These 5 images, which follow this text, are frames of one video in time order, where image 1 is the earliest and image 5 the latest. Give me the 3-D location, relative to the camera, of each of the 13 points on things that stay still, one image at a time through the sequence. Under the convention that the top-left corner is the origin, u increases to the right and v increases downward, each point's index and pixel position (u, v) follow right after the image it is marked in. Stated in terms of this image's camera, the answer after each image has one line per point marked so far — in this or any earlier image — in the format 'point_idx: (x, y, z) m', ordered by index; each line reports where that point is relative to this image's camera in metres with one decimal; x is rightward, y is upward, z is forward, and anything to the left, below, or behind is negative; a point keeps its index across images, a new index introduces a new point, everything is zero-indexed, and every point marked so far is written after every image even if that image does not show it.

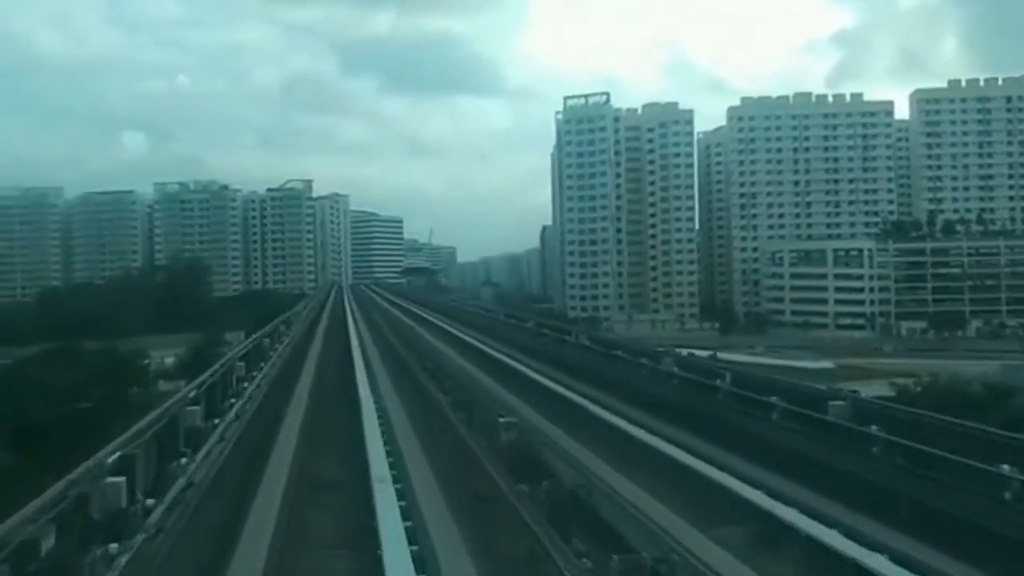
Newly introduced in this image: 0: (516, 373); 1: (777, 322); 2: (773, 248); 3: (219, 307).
0: (+0.1, -1.4, +17.3) m
1: (+3.6, -0.5, +14.4) m
2: (+4.1, +0.6, +16.4) m
3: (-5.1, -0.4, +18.3) m
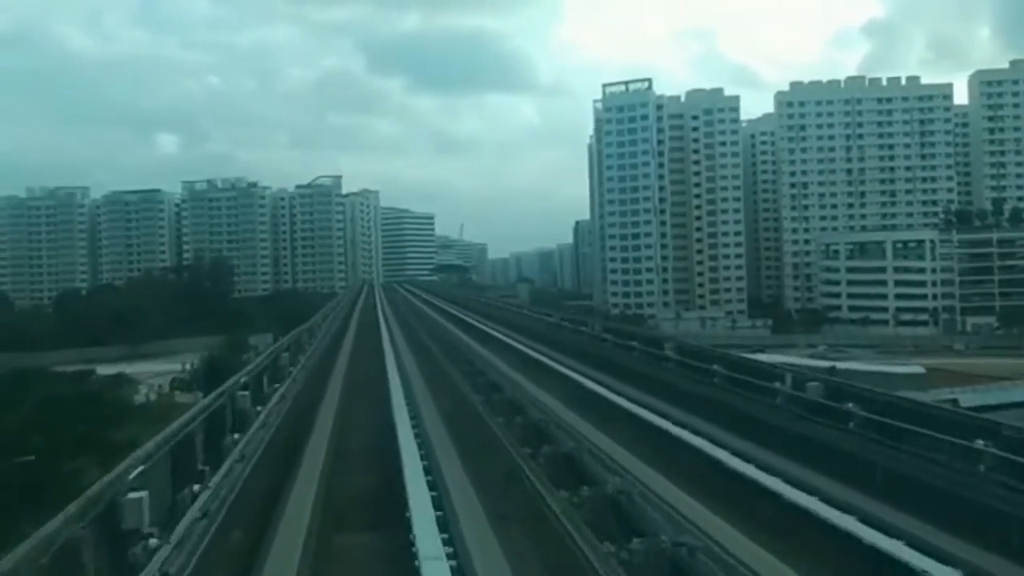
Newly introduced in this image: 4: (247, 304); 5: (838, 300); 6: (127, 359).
0: (+0.7, -1.4, +16.6) m
1: (+4.1, -0.4, +13.6) m
2: (+4.6, +0.7, +15.6) m
3: (-4.4, -0.4, +17.7) m
4: (-4.5, -0.3, +18.0) m
5: (+4.2, -0.1, +13.6) m
6: (-4.4, -0.8, +11.9) m
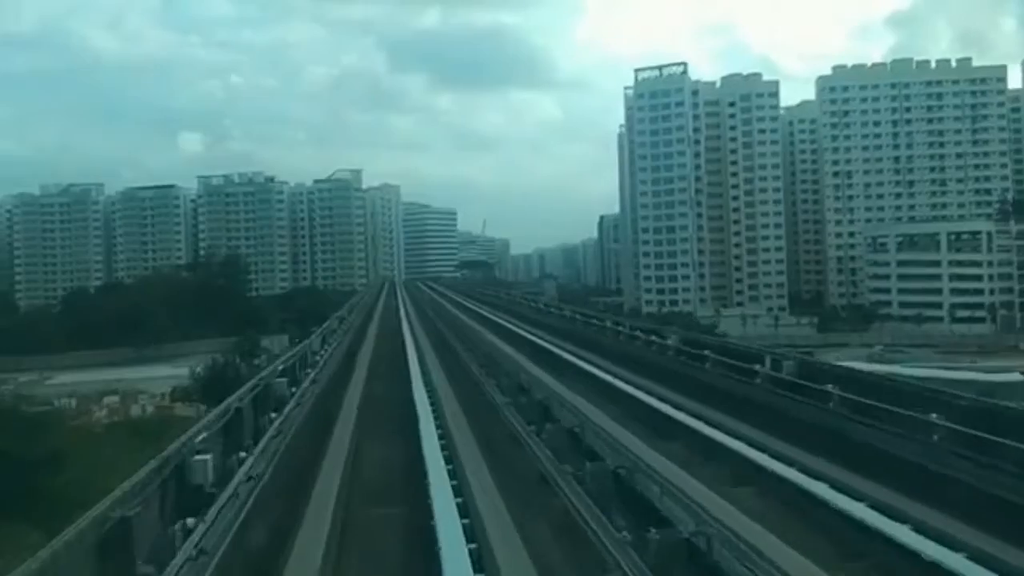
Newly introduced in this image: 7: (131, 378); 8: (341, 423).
0: (+1.1, -1.3, +15.8) m
1: (+4.5, -0.3, +12.8) m
2: (+5.0, +0.8, +14.8) m
3: (-4.0, -0.3, +17.1) m
4: (-4.1, -0.2, +17.4) m
5: (+4.5, -0.1, +12.8) m
6: (-4.0, -0.8, +11.3) m
7: (-3.1, -0.7, +8.7) m
8: (-2.1, -1.6, +12.7) m
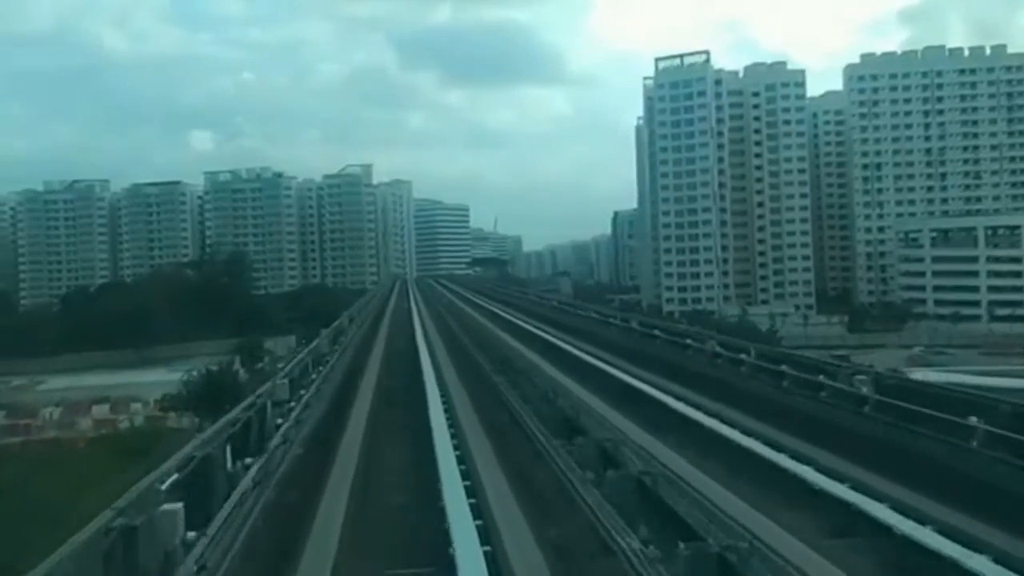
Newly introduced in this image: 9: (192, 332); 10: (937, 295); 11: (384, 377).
0: (+1.4, -1.3, +15.3) m
1: (+4.7, -0.3, +12.2) m
2: (+5.2, +0.8, +14.2) m
3: (-3.8, -0.3, +16.6) m
4: (-3.8, -0.2, +16.9) m
5: (+4.7, 0.0, +12.2) m
6: (-3.9, -0.8, +10.8) m
7: (-3.0, -0.7, +8.2) m
8: (-1.9, -1.6, +12.1) m
9: (-3.8, -0.5, +12.4) m
10: (+4.7, -0.1, +11.7) m
11: (-2.1, -1.4, +17.1) m
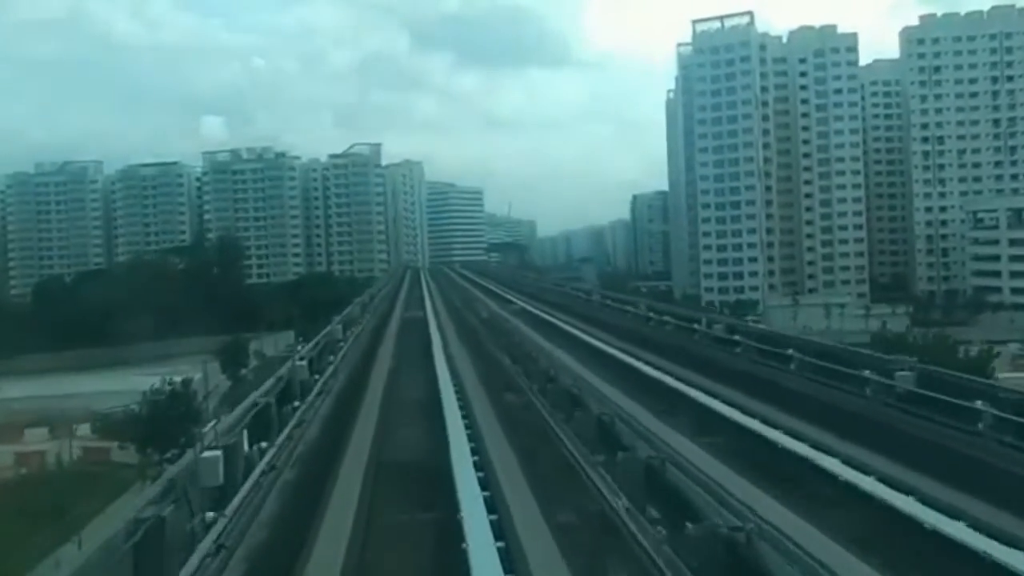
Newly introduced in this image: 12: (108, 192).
0: (+1.7, -1.1, +14.0) m
1: (+4.9, -0.2, +10.9) m
2: (+5.5, +1.0, +12.8) m
3: (-3.5, -0.1, +15.4) m
4: (-3.5, 0.0, +15.7) m
5: (+5.0, +0.1, +10.9) m
6: (-3.6, -0.7, +9.6) m
7: (-2.8, -0.7, +7.0) m
8: (-1.6, -1.5, +10.9) m
9: (-3.5, -0.4, +11.2) m
10: (+5.0, 0.0, +10.4) m
11: (-1.8, -1.2, +15.8) m
12: (-7.5, +1.7, +19.5) m
